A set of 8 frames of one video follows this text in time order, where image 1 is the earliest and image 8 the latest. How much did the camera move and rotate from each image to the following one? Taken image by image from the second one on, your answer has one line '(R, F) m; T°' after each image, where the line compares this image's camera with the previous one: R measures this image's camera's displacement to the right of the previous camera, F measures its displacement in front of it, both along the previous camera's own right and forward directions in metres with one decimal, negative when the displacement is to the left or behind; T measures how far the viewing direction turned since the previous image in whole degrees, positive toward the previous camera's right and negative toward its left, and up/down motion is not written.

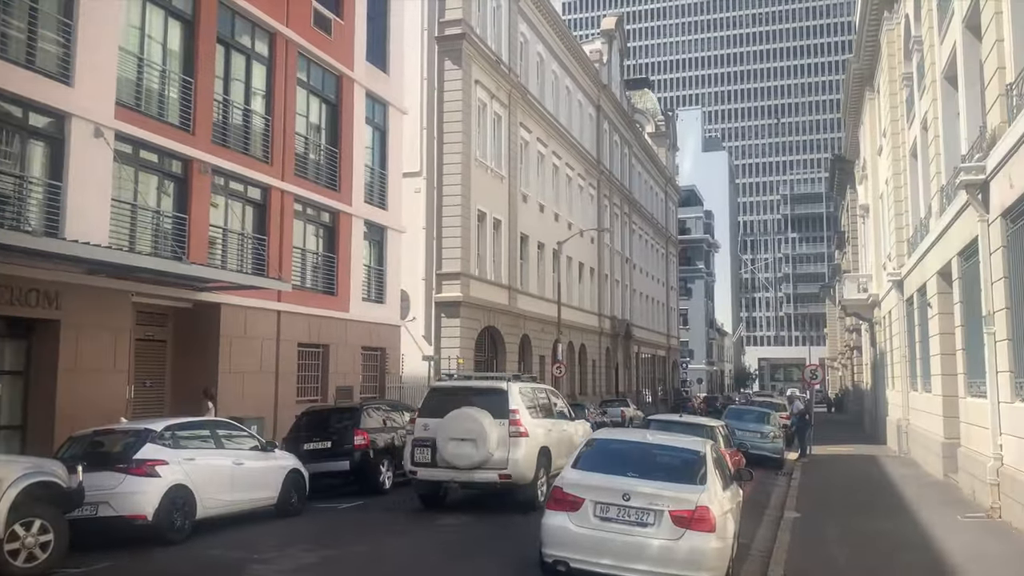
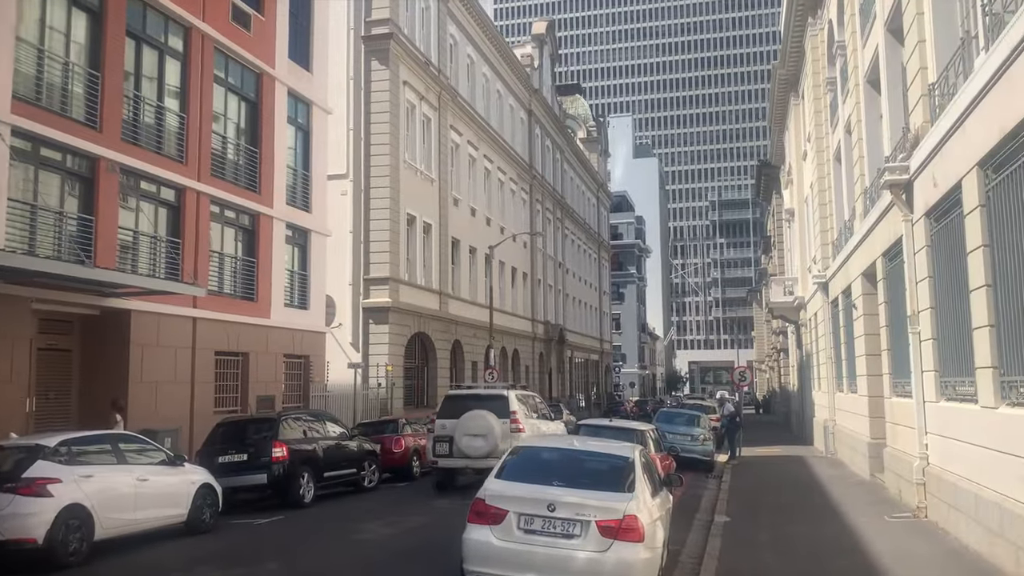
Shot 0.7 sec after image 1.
(+0.1, +0.4) m; +4°
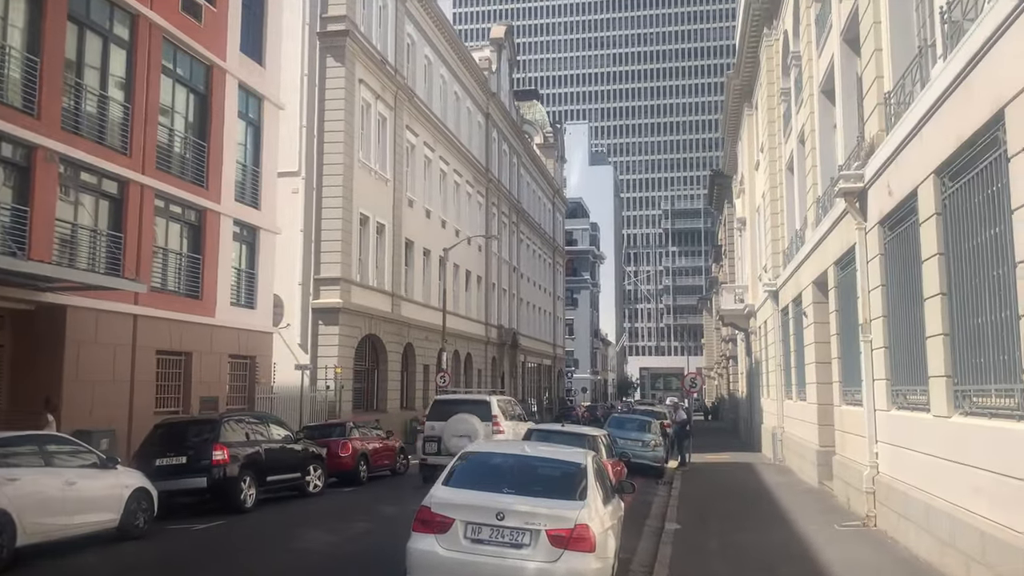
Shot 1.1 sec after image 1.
(0.0, +0.3) m; +3°
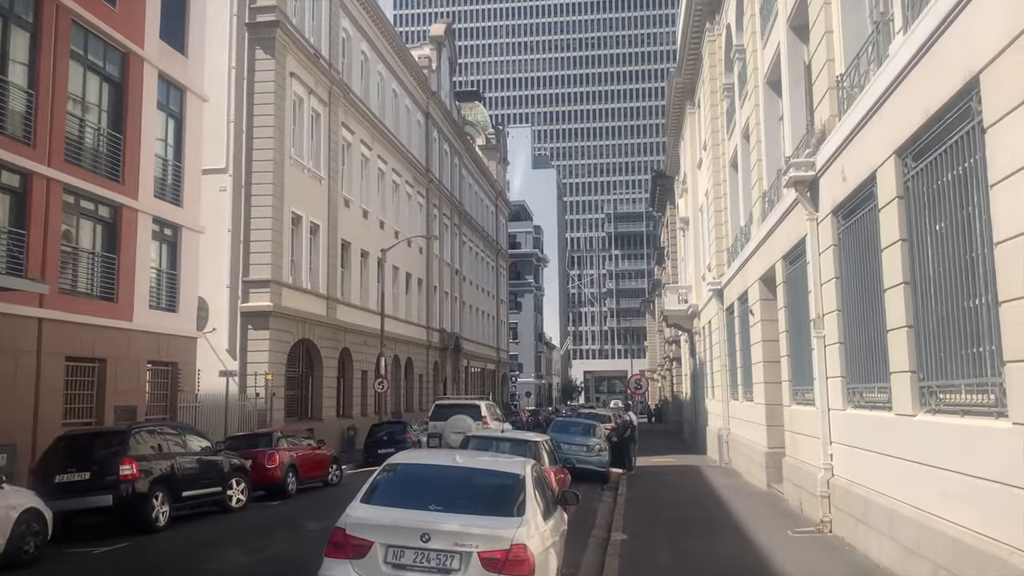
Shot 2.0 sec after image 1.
(+0.1, +0.9) m; +4°
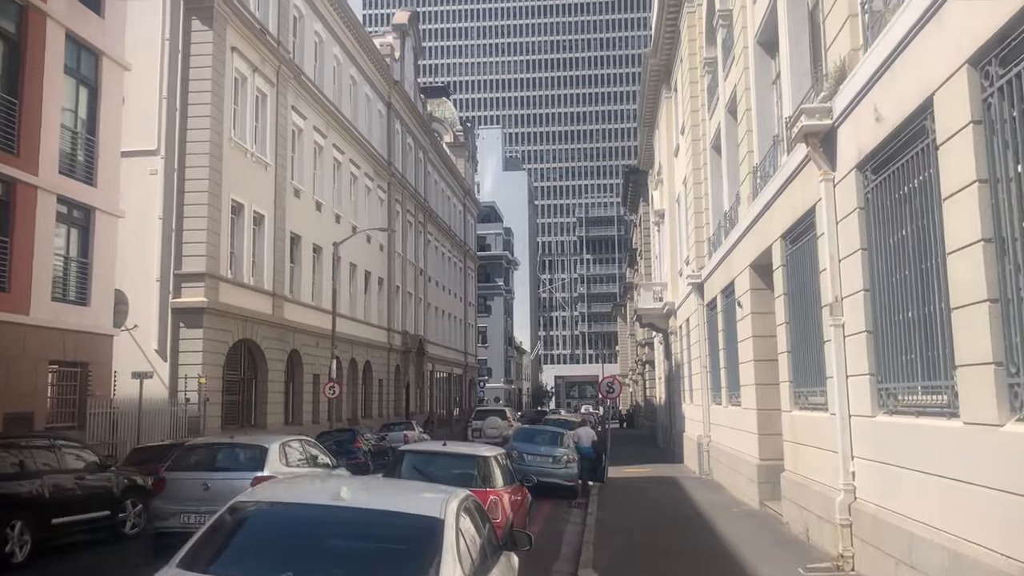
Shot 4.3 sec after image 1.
(+0.3, +2.4) m; +2°
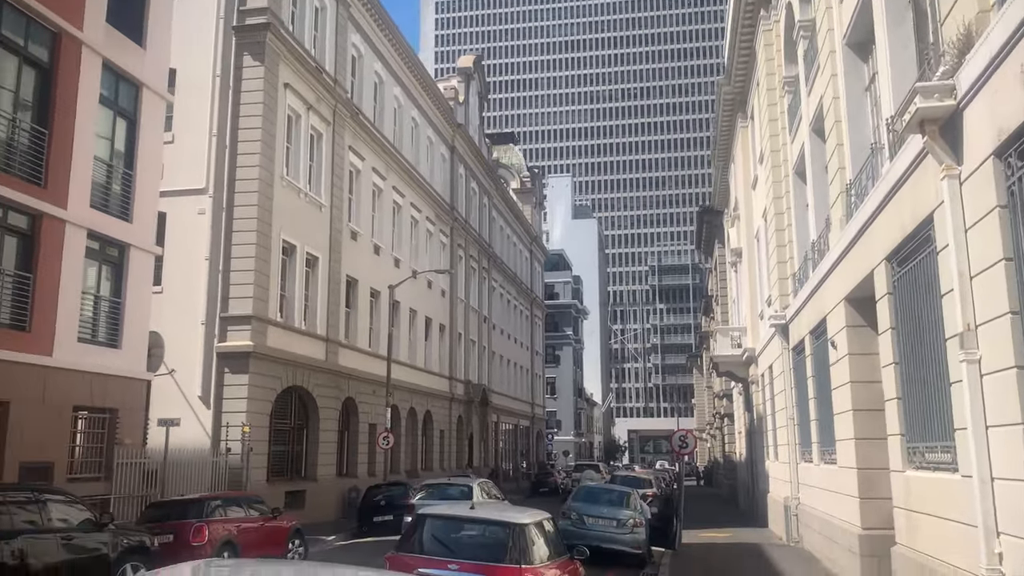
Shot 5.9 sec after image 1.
(+0.3, +1.8) m; -5°
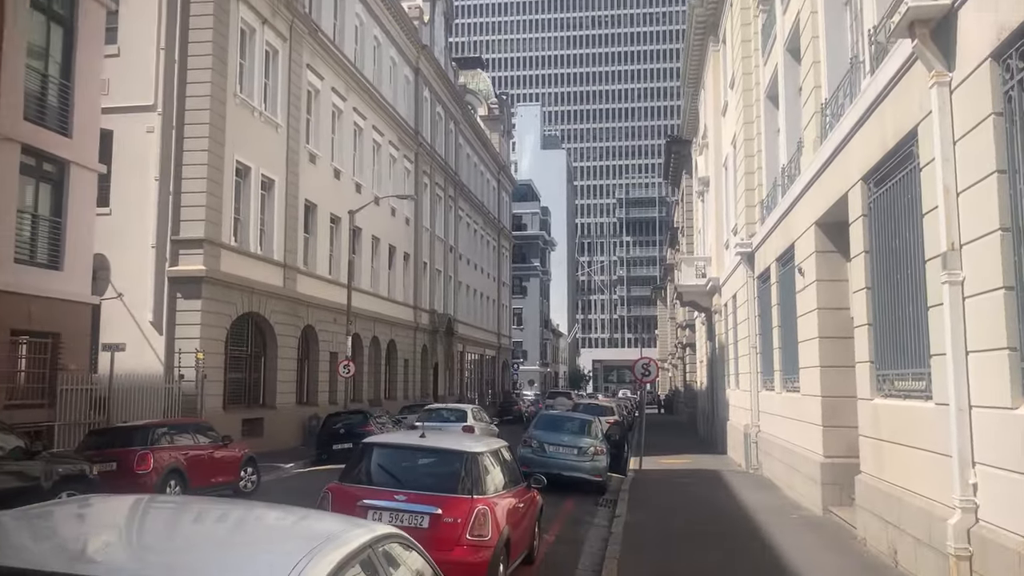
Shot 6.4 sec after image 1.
(+0.1, +0.6) m; +2°
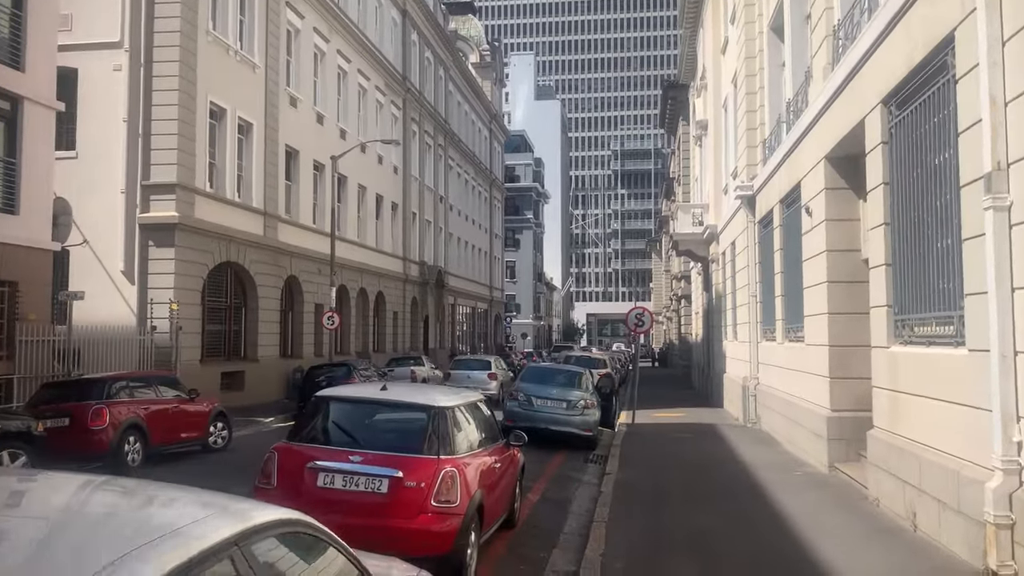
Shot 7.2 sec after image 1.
(+0.2, +1.0) m; 0°
